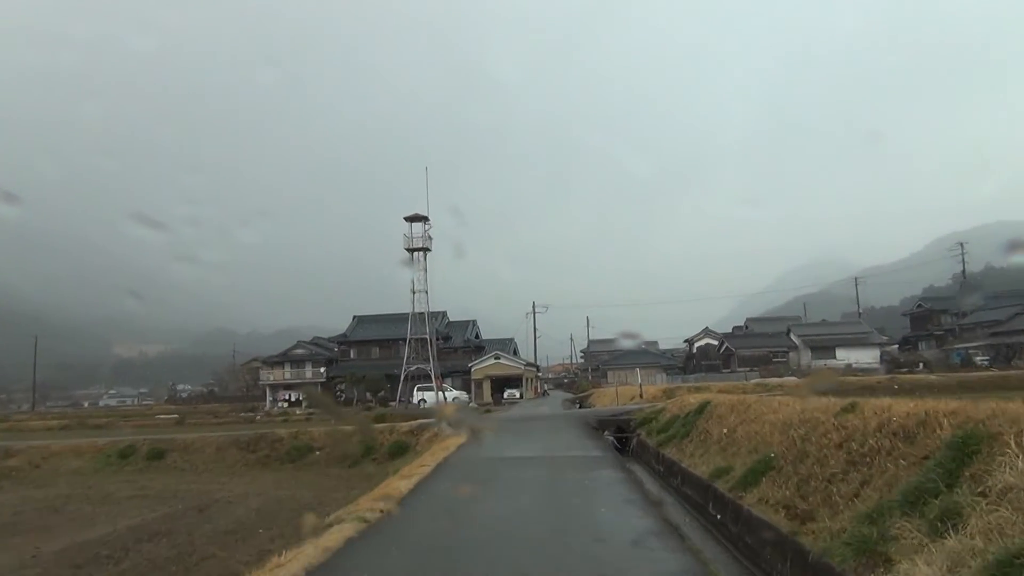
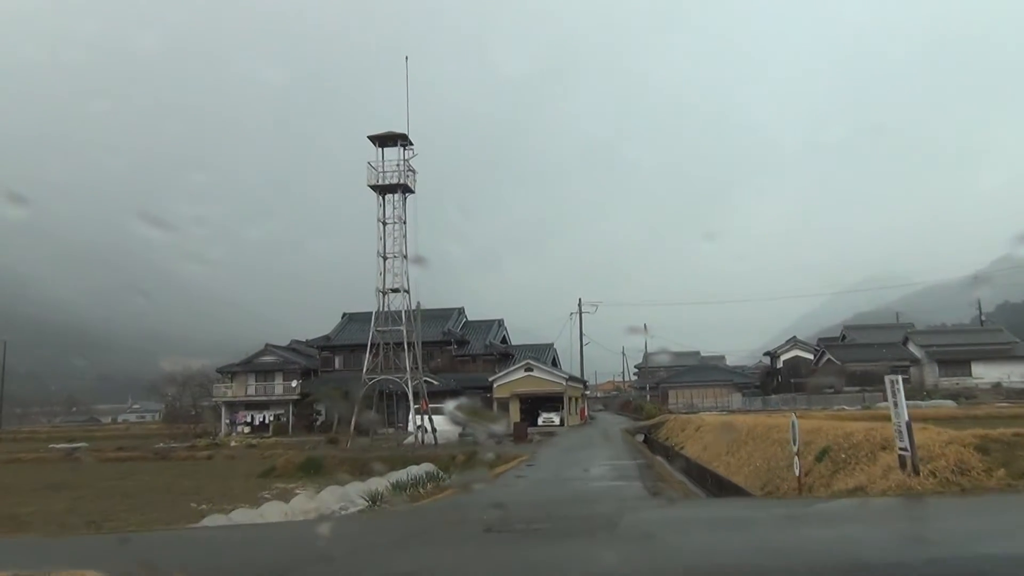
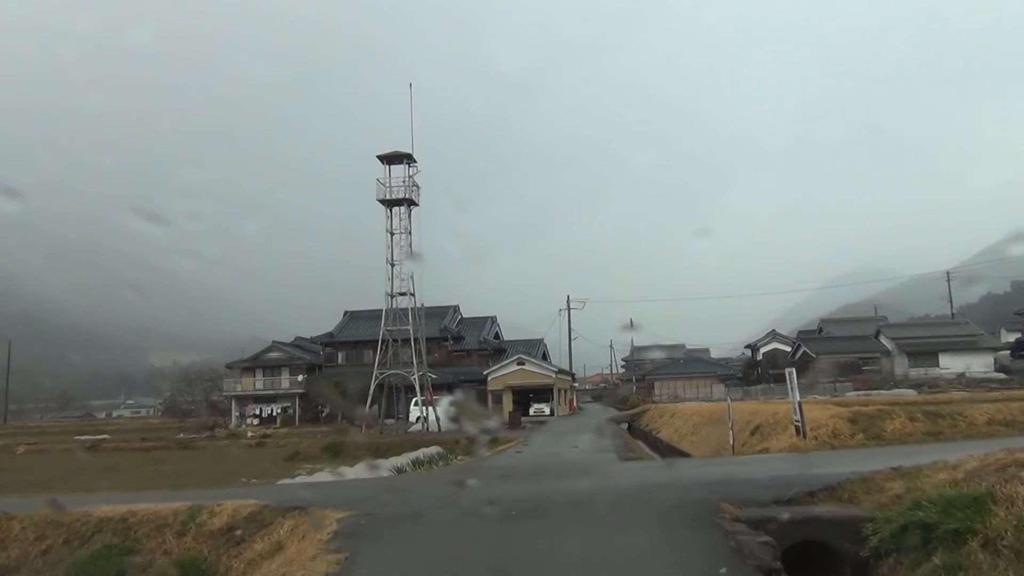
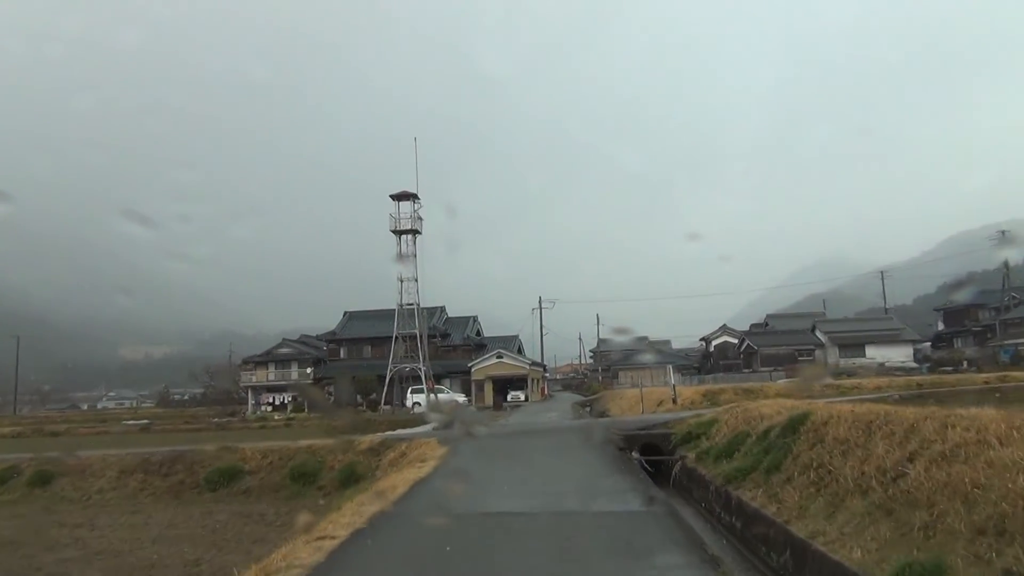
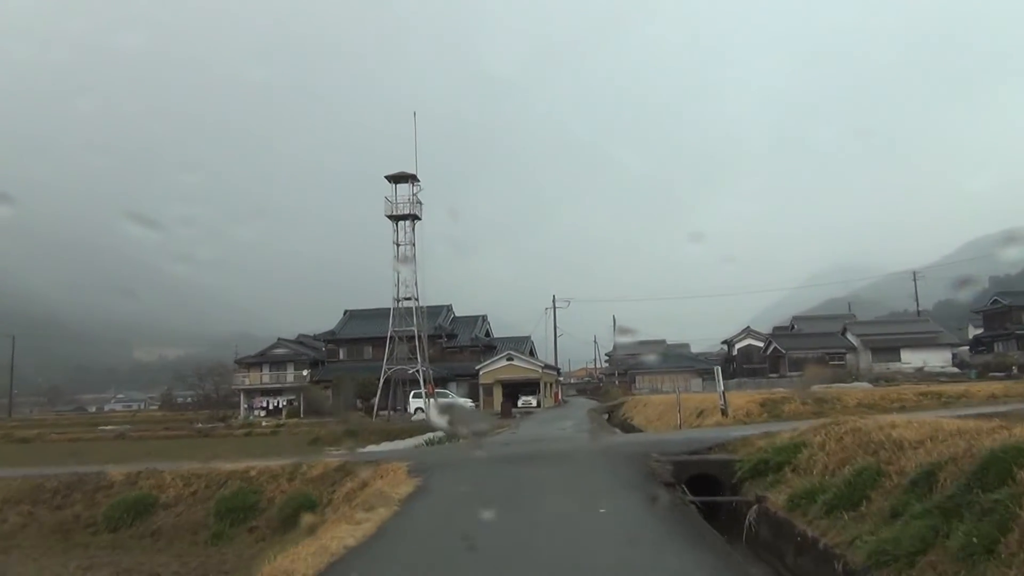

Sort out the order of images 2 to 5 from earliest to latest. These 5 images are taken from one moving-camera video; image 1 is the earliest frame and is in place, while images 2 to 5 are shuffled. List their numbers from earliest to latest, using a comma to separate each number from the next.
4, 5, 3, 2
